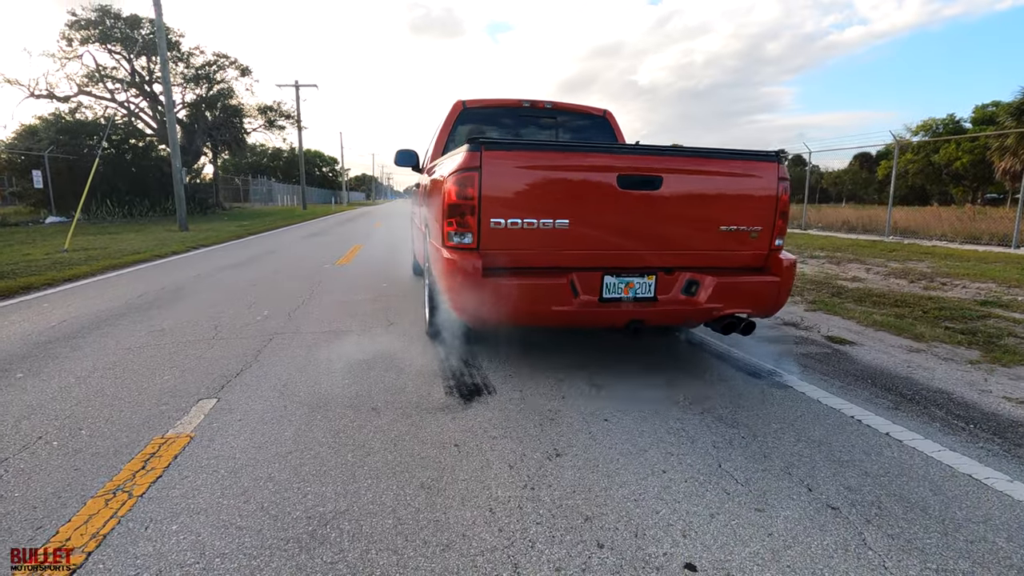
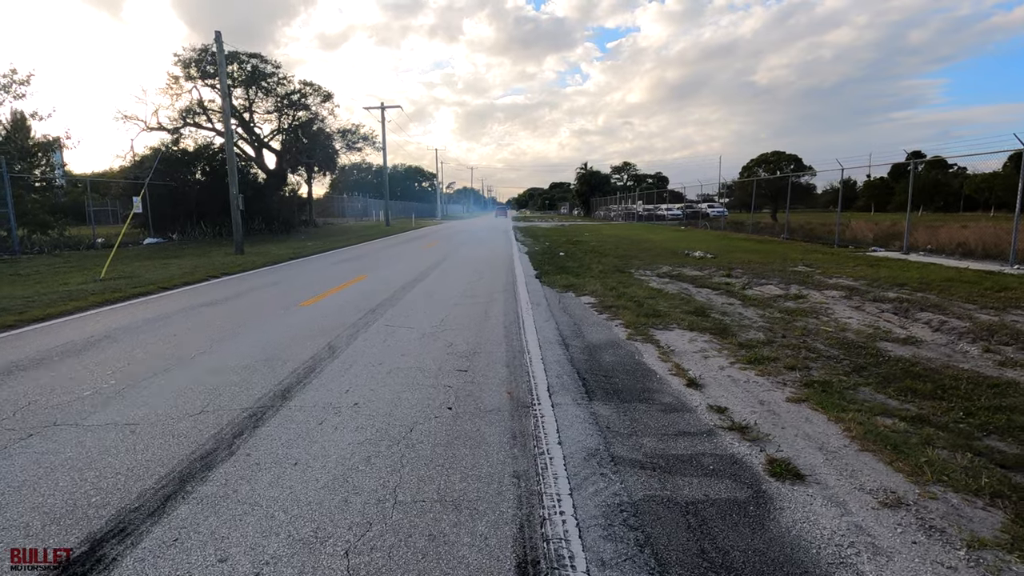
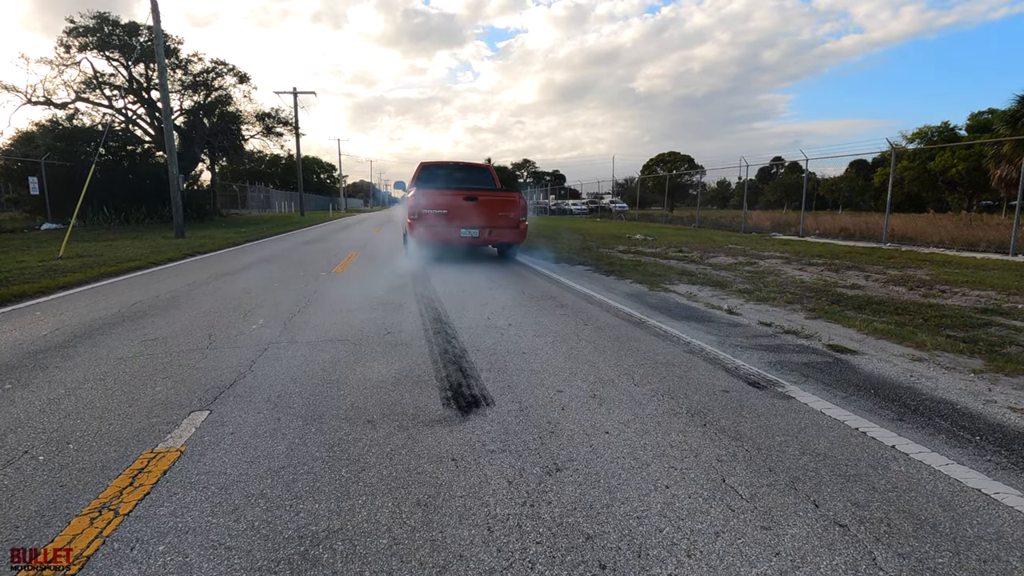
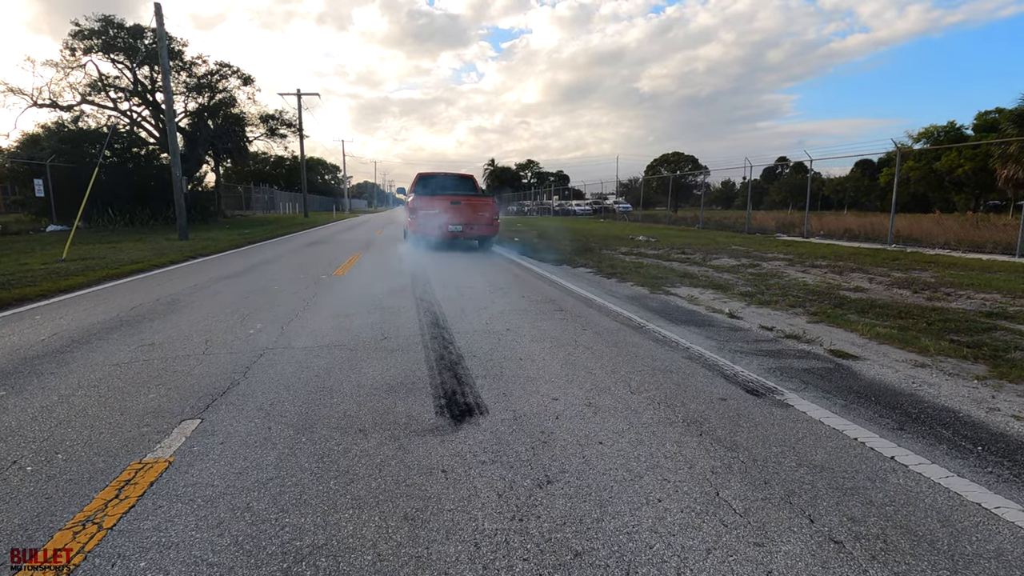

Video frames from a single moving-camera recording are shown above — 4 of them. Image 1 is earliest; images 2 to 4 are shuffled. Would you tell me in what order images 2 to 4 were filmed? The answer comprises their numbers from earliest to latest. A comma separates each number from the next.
3, 4, 2
